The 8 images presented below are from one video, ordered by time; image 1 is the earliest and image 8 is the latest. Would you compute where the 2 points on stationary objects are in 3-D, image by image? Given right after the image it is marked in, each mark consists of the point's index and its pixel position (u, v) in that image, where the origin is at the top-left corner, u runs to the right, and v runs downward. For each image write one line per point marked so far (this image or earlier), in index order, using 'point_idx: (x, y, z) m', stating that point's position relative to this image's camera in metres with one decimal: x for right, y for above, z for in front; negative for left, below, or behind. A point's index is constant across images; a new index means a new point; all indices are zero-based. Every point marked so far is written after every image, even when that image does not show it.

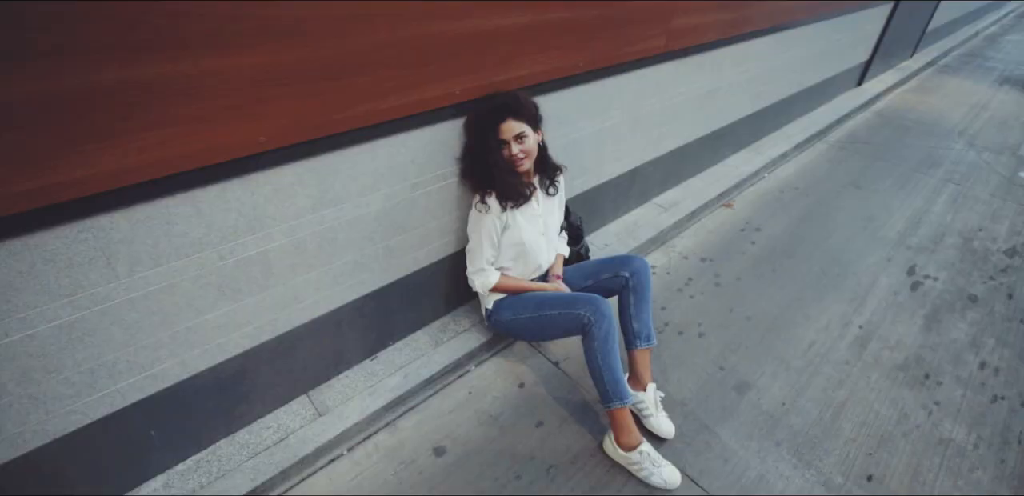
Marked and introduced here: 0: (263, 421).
0: (-1.3, -0.9, +2.5) m
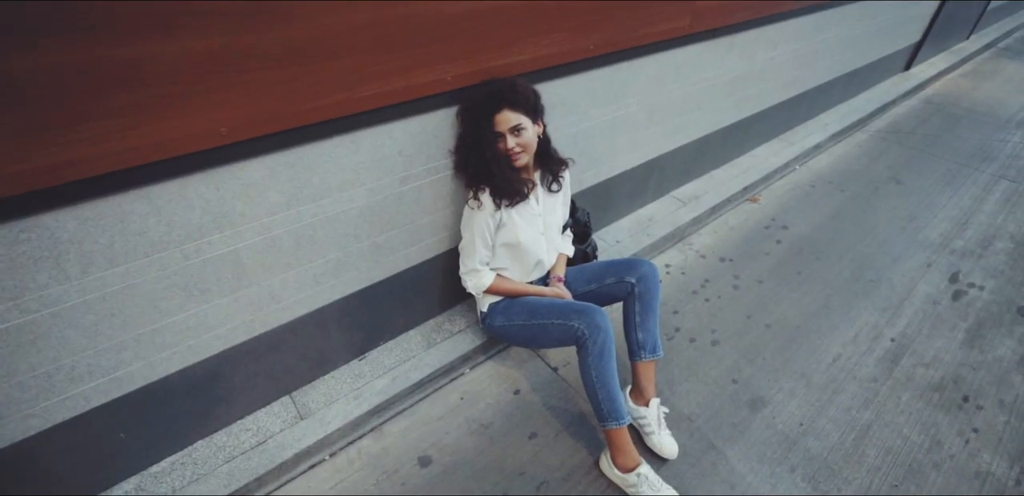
0: (-1.4, -0.9, +2.4) m
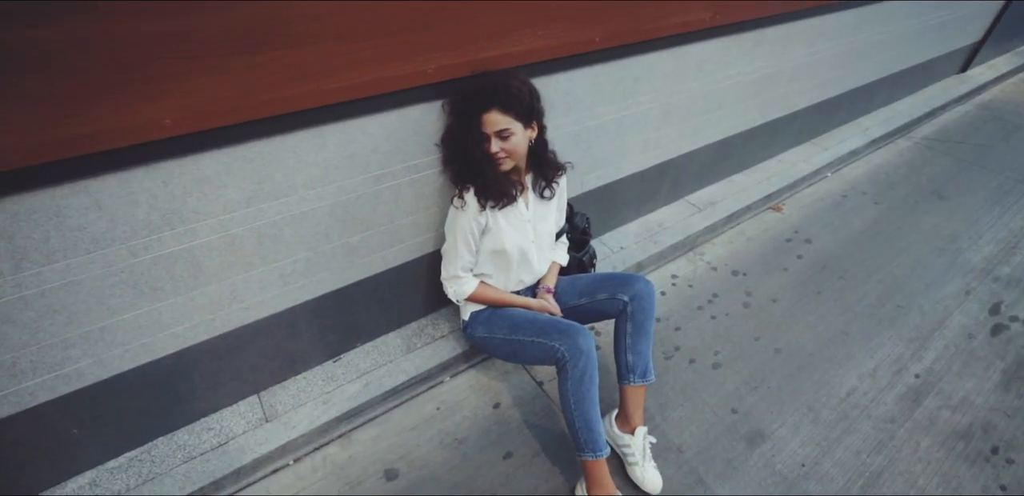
0: (-1.5, -0.9, +2.3) m
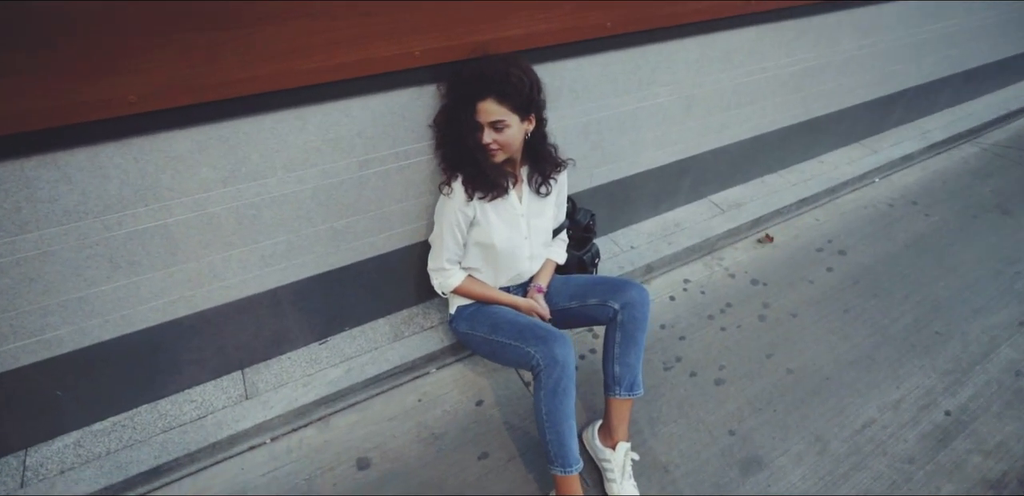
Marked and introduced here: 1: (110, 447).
0: (-1.6, -0.7, +2.4) m
1: (-1.8, -0.9, +2.2) m
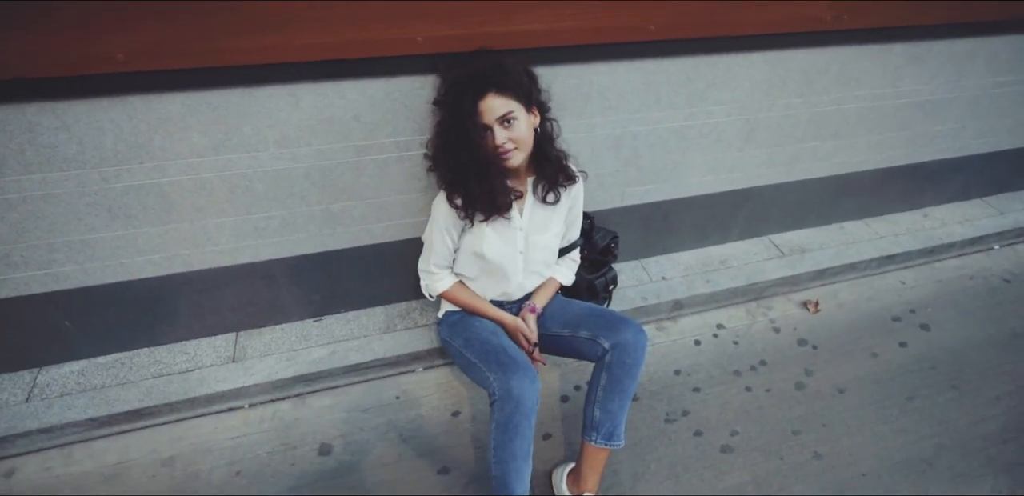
0: (-1.7, -0.5, +2.5) m
1: (-2.0, -0.7, +2.3) m
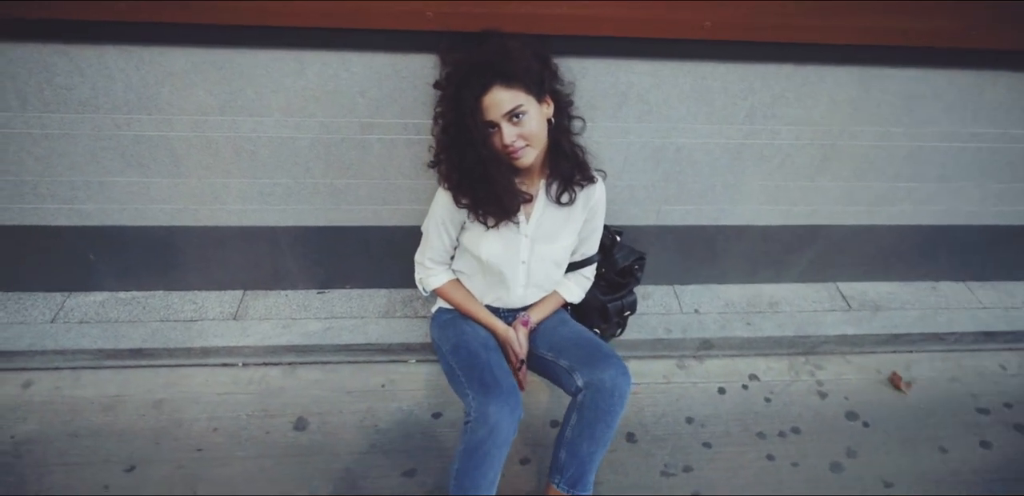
0: (-1.7, -0.2, +2.6) m
1: (-2.0, -0.4, +2.4) m
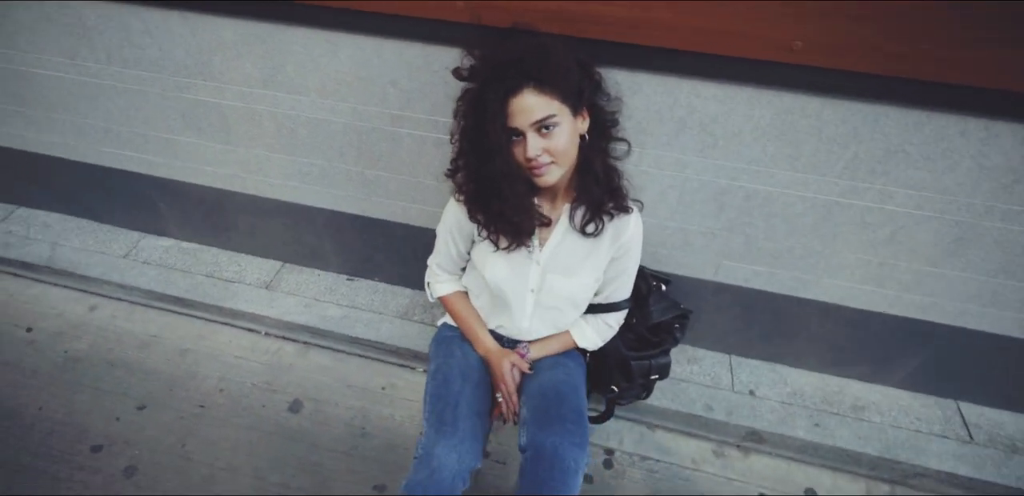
0: (-1.5, -0.1, +2.7) m
1: (-1.9, -0.1, +2.6) m
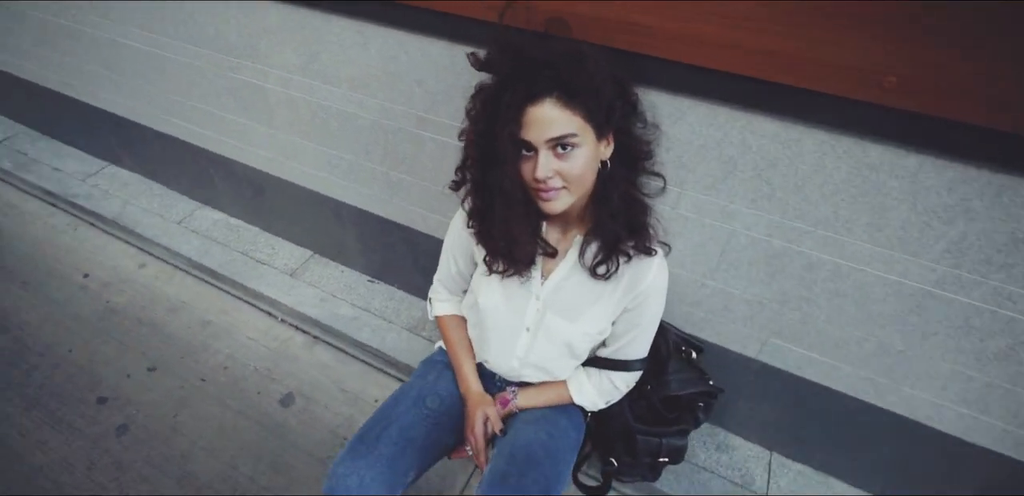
0: (-1.3, 0.0, +2.7) m
1: (-1.7, +0.1, +2.7) m
